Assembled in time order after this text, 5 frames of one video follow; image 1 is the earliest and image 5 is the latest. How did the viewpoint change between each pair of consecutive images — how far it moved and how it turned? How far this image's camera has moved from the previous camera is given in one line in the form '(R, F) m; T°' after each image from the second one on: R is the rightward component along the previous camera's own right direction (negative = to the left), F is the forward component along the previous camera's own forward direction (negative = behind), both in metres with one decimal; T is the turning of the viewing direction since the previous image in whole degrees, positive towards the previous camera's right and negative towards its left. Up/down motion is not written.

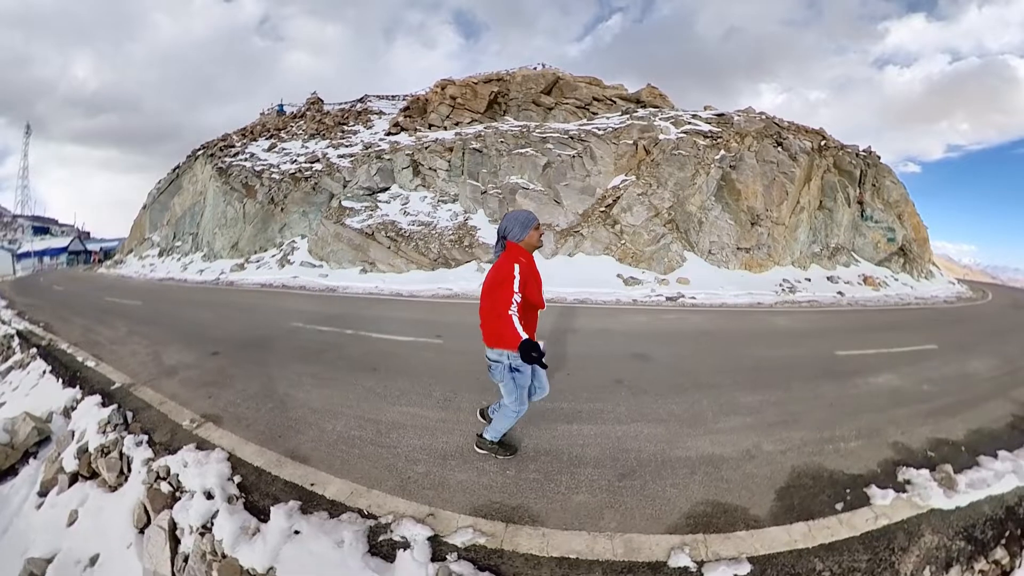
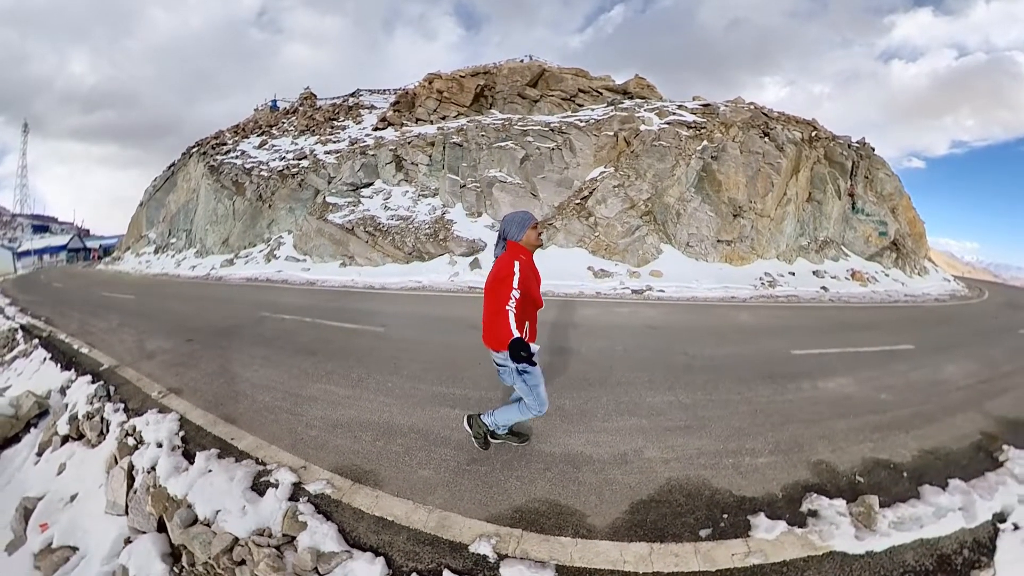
(+1.2, +0.5) m; 0°
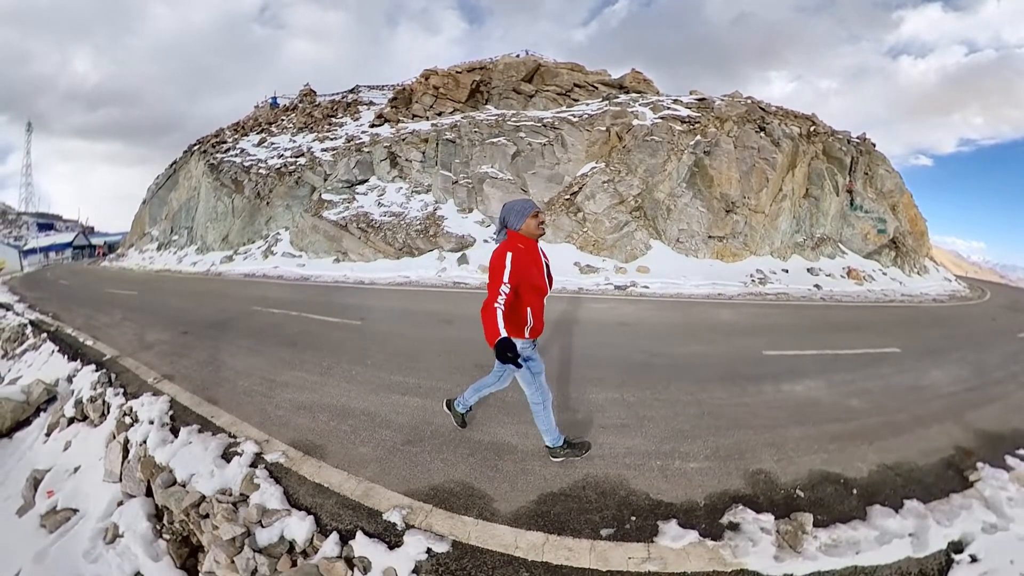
(+0.6, +0.2) m; 0°
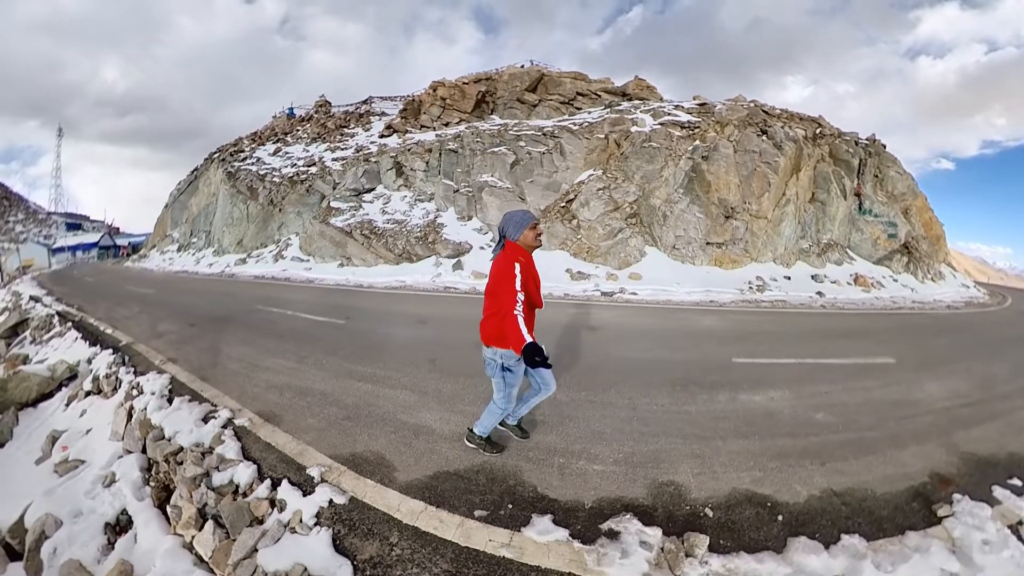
(+0.7, +0.1) m; -2°
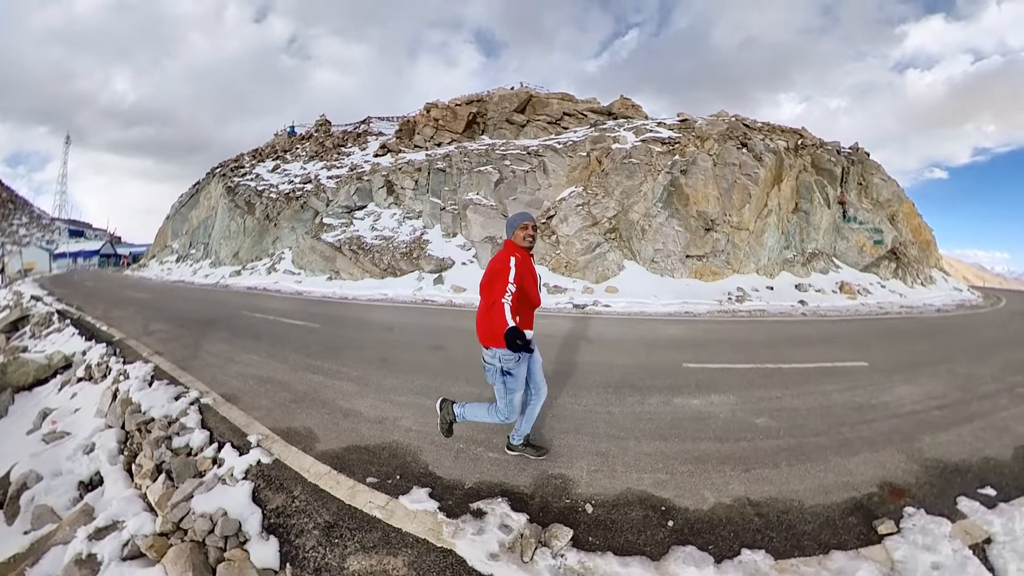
(+0.7, +0.1) m; 0°
